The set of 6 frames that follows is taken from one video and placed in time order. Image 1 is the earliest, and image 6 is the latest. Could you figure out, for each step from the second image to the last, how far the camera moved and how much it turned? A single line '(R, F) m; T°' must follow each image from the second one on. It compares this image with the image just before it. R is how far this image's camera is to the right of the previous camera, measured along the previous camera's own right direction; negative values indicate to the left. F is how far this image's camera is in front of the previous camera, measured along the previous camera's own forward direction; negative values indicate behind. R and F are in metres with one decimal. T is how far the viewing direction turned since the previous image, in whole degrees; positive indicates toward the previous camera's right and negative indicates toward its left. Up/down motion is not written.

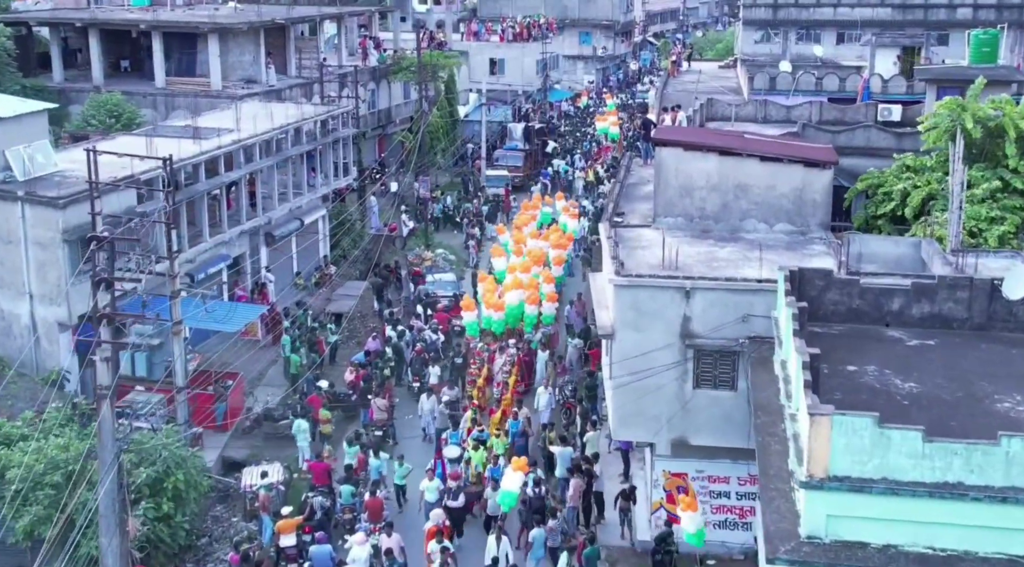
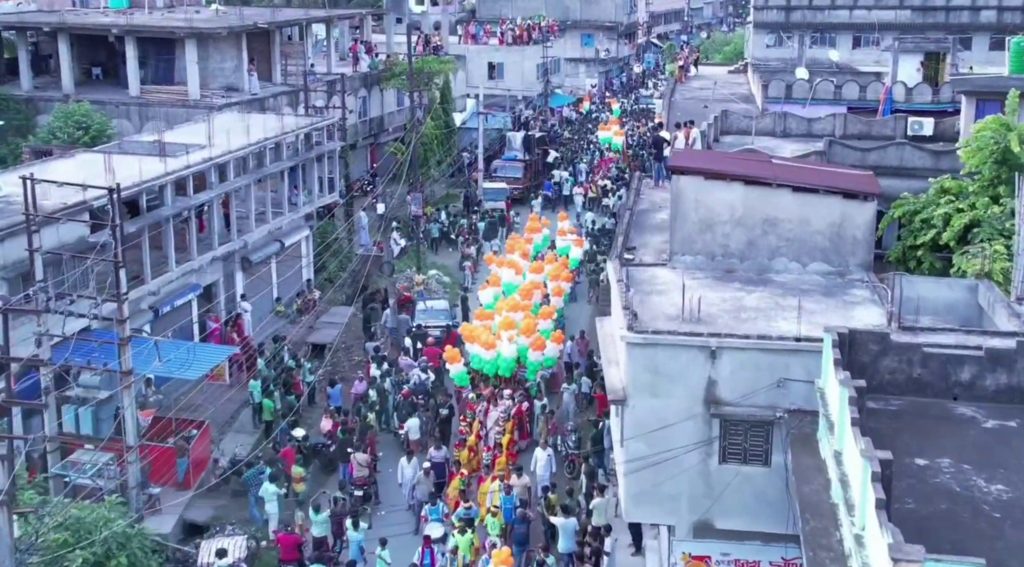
(+0.1, +2.7) m; 0°
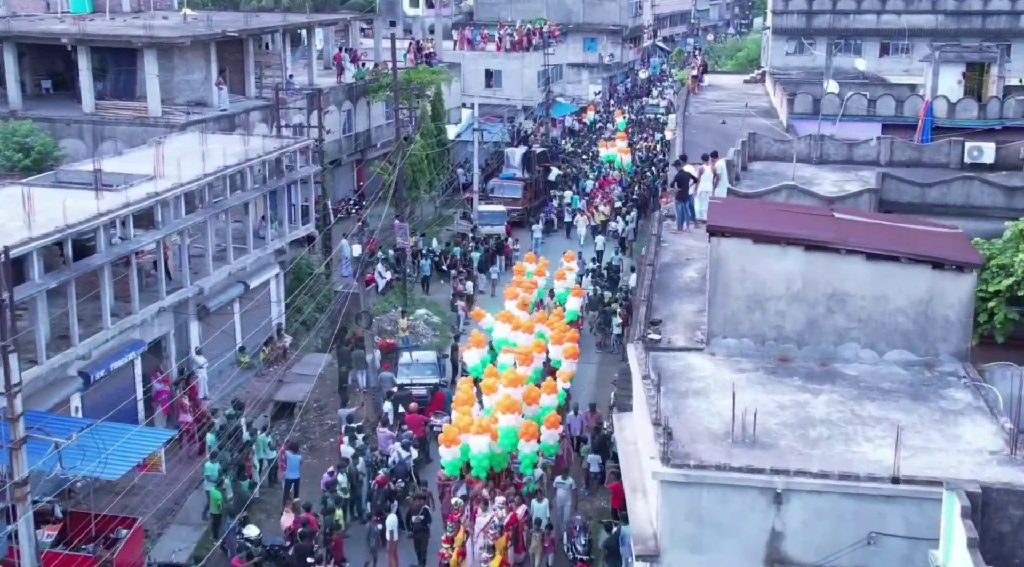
(0.0, +4.1) m; 0°
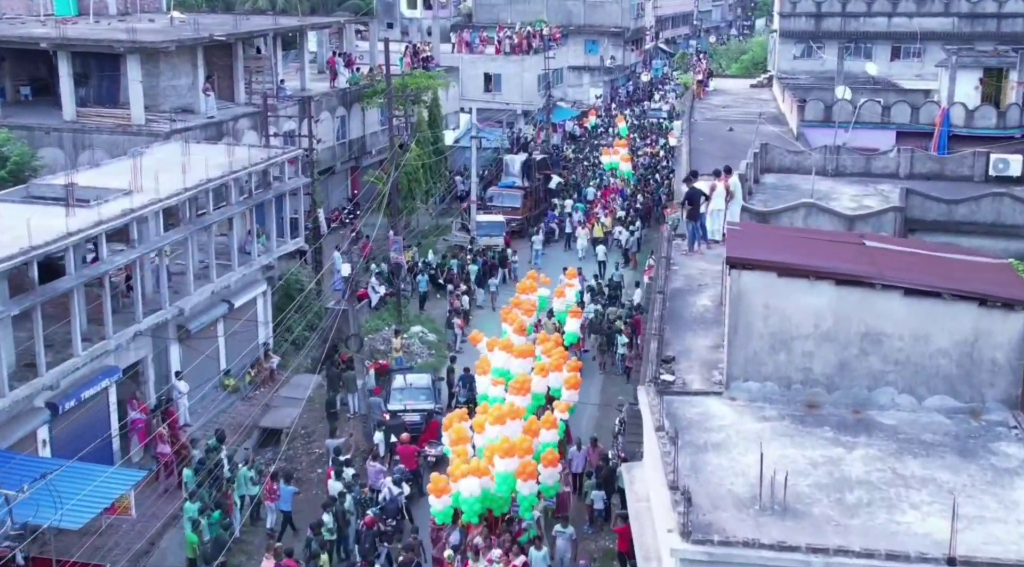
(0.0, +1.5) m; 0°
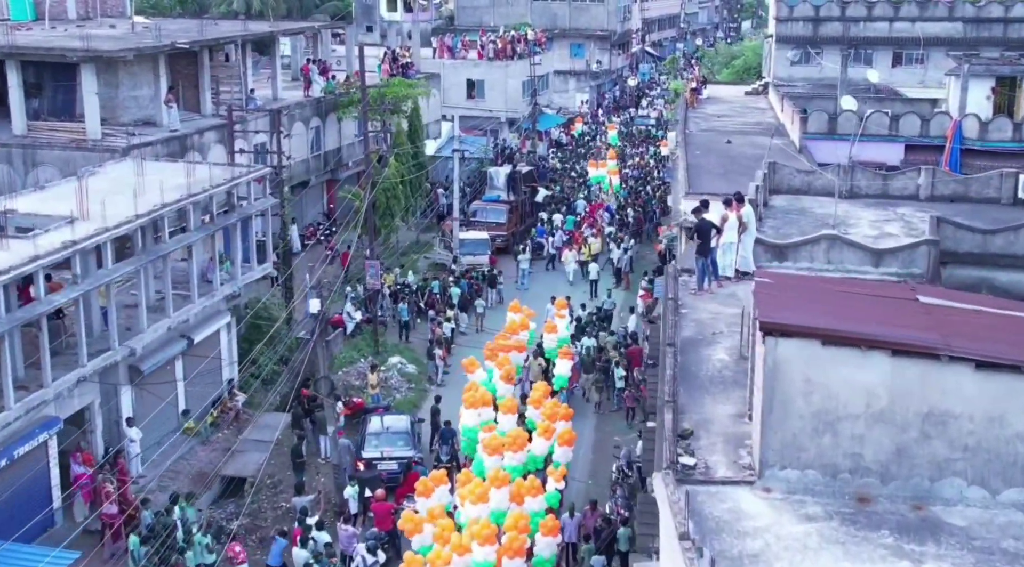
(-0.1, +2.3) m; +1°
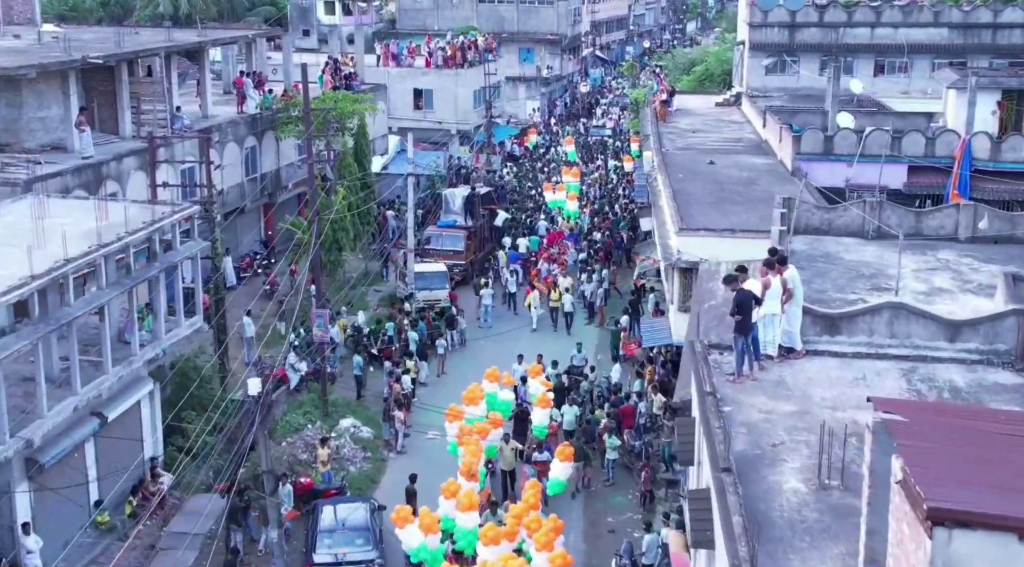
(-0.5, +3.8) m; +2°
